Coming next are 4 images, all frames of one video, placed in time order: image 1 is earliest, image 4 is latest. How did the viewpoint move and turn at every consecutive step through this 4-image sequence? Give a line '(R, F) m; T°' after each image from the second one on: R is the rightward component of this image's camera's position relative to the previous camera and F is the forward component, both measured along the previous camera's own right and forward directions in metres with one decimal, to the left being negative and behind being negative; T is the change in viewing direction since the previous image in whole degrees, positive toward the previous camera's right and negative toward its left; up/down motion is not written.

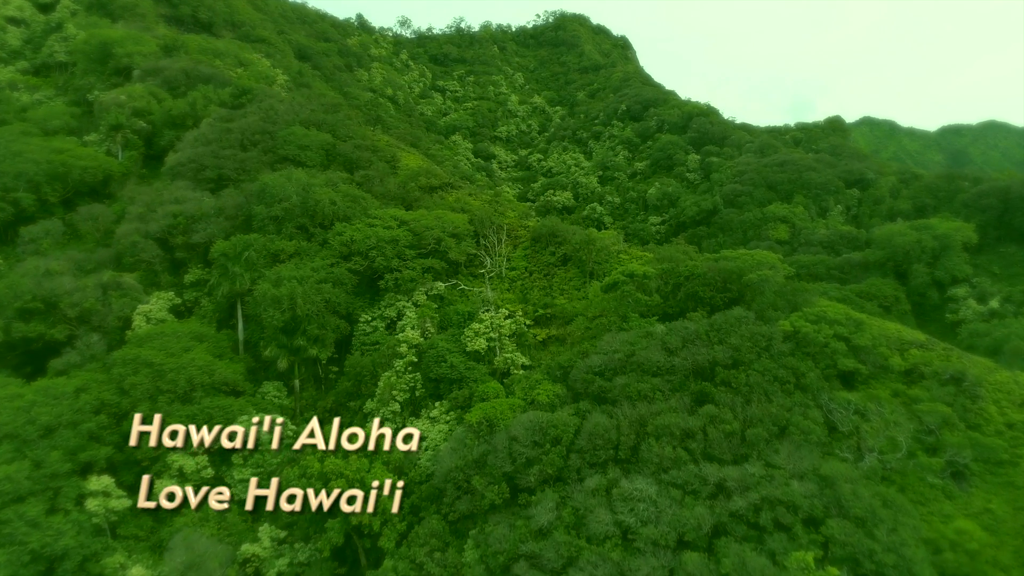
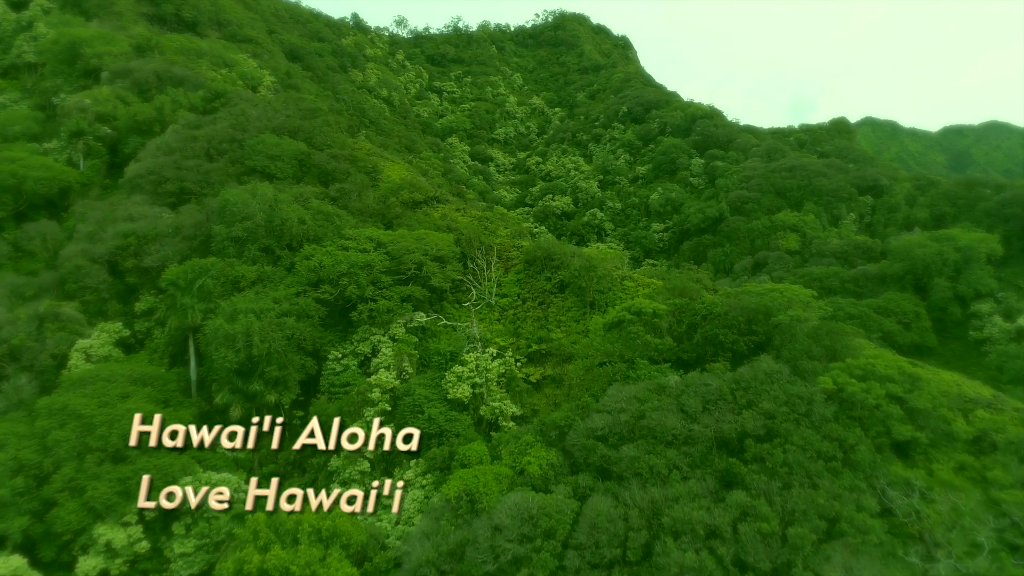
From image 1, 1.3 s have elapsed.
(+0.2, +2.5) m; 0°
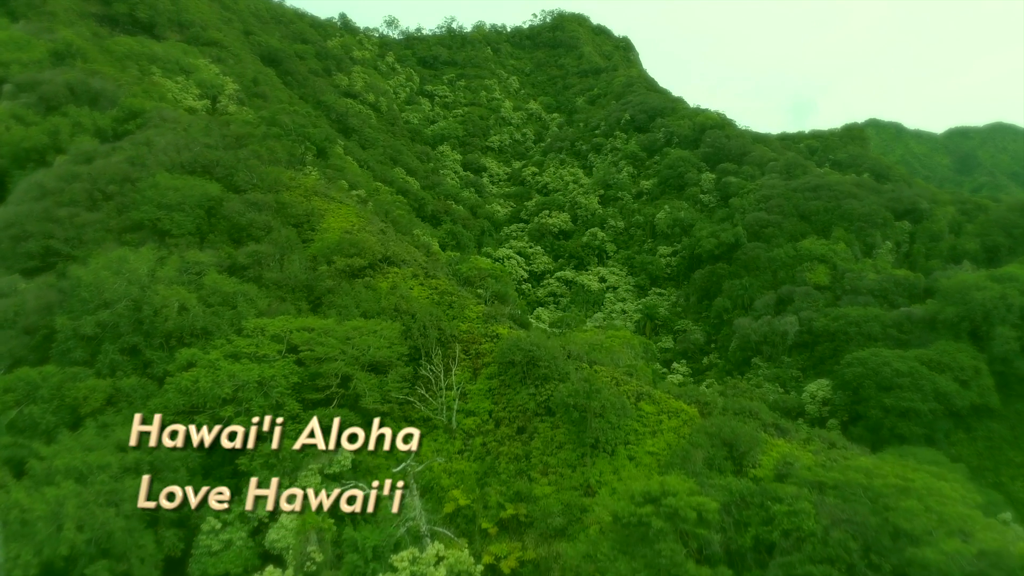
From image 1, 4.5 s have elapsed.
(+0.6, +6.0) m; 0°
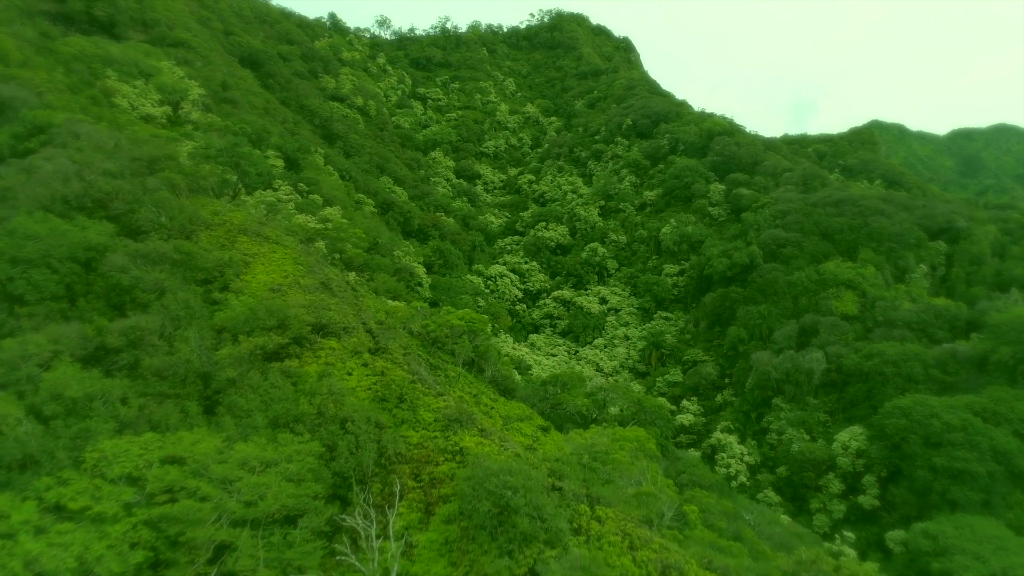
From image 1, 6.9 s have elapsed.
(+0.4, +4.6) m; 0°
